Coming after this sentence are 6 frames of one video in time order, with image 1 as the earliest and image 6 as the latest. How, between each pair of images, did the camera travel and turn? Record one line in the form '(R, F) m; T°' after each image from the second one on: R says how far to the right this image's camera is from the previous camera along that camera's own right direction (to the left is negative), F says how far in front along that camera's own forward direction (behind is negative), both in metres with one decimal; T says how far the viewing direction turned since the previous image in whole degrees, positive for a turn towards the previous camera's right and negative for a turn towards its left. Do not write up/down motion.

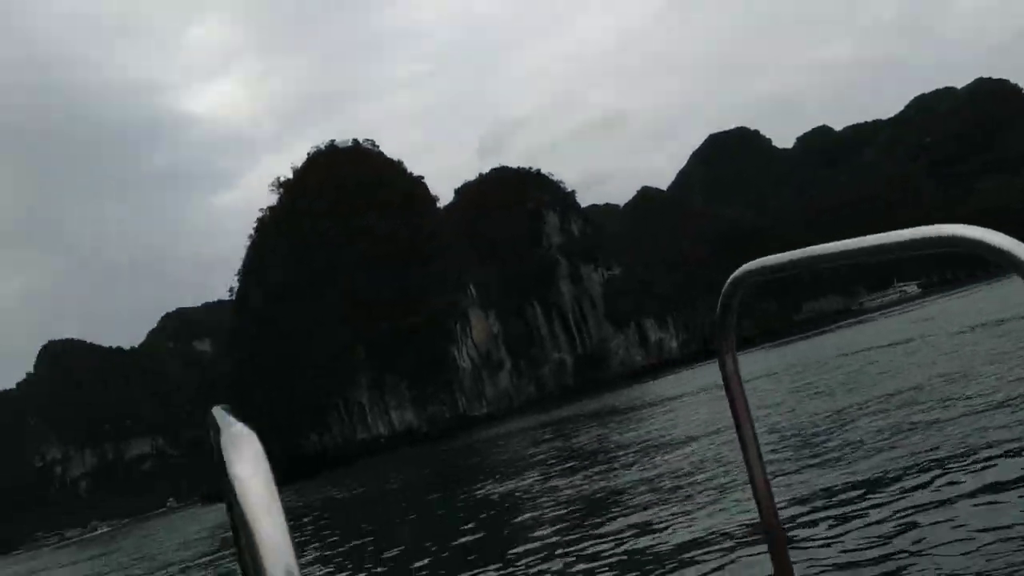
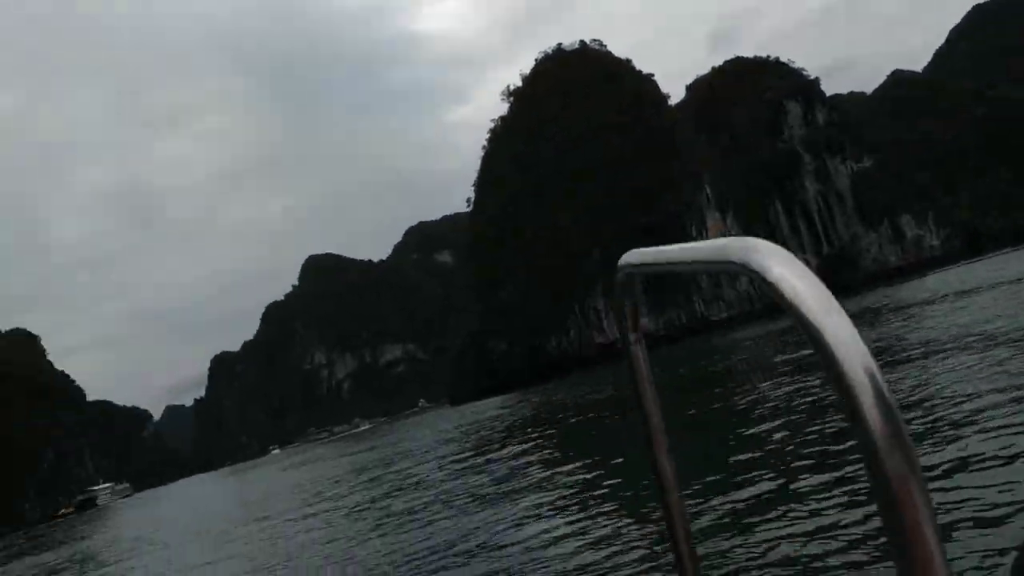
(-0.3, +0.7) m; -14°
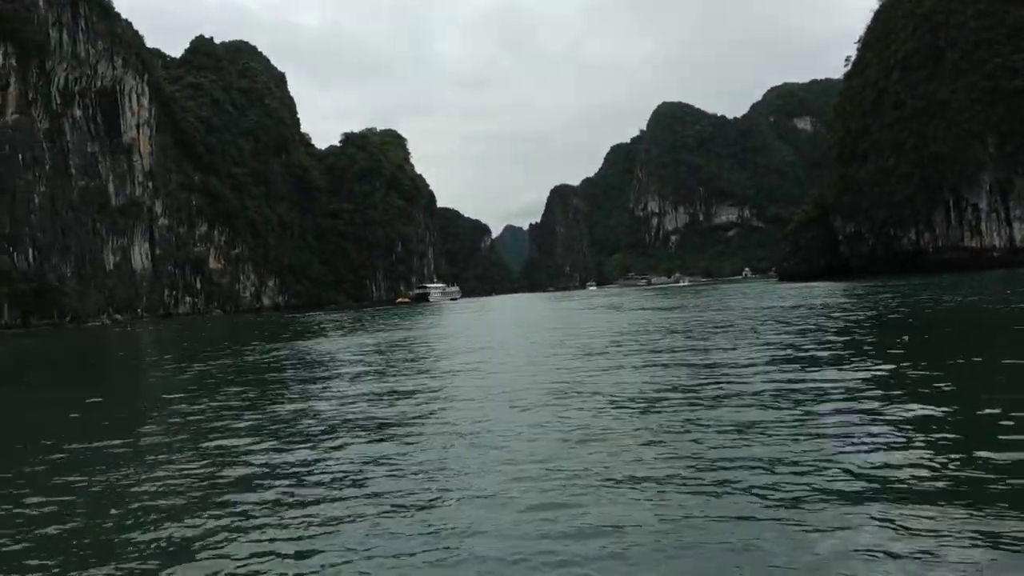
(-0.2, +1.7) m; -20°
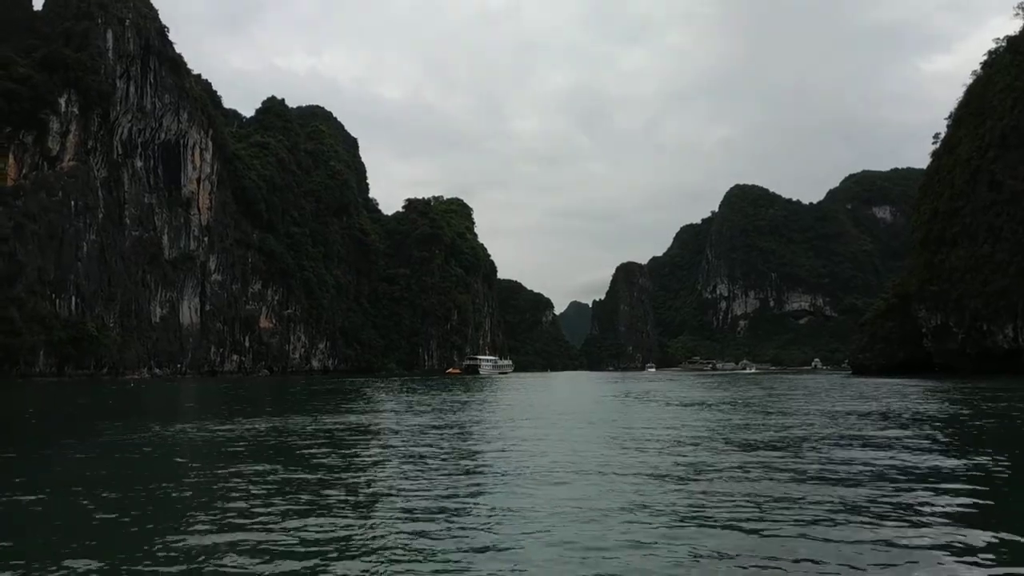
(+0.7, +2.7) m; -4°
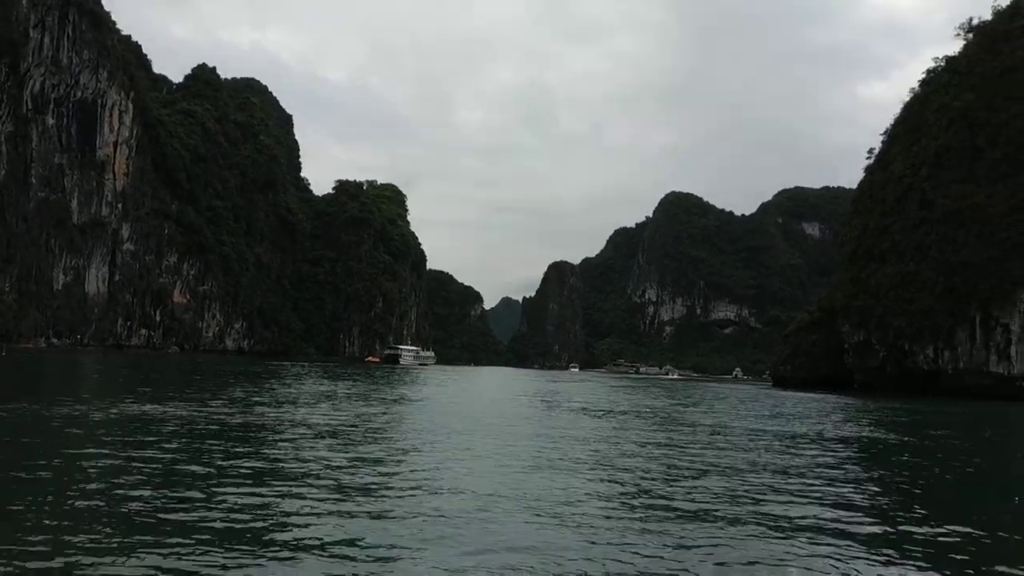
(+0.4, +1.3) m; +4°
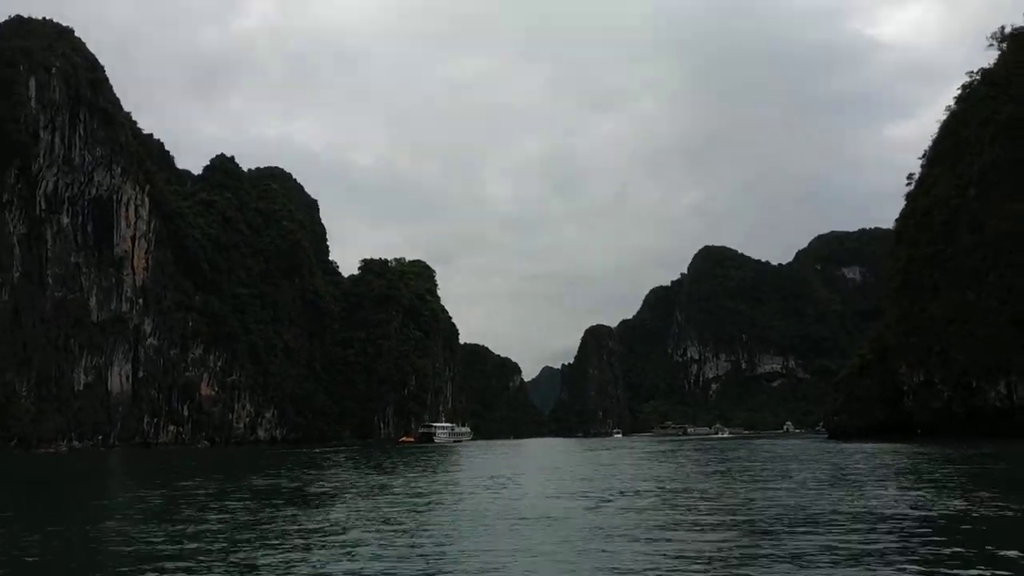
(+0.6, +2.2) m; -2°
